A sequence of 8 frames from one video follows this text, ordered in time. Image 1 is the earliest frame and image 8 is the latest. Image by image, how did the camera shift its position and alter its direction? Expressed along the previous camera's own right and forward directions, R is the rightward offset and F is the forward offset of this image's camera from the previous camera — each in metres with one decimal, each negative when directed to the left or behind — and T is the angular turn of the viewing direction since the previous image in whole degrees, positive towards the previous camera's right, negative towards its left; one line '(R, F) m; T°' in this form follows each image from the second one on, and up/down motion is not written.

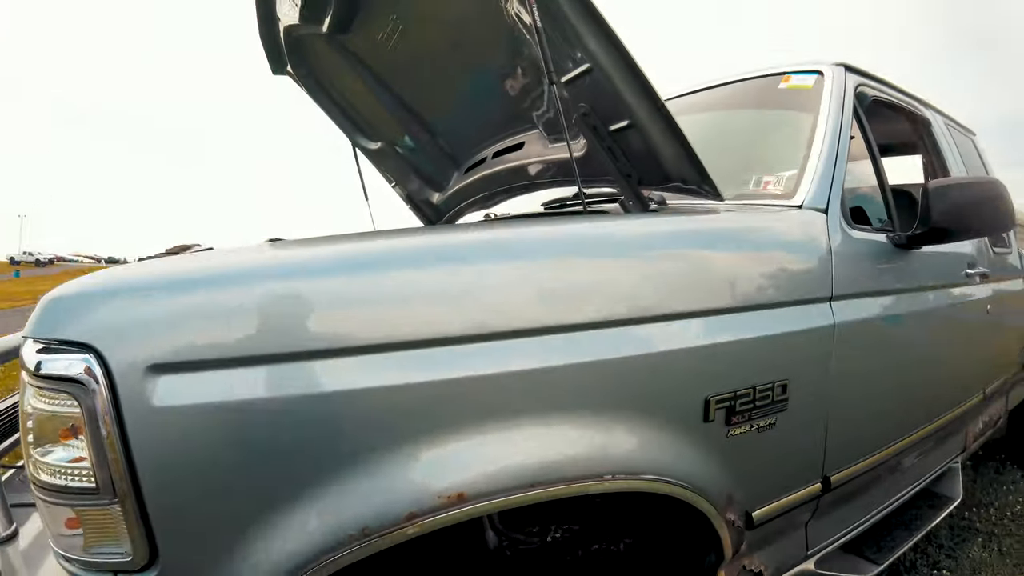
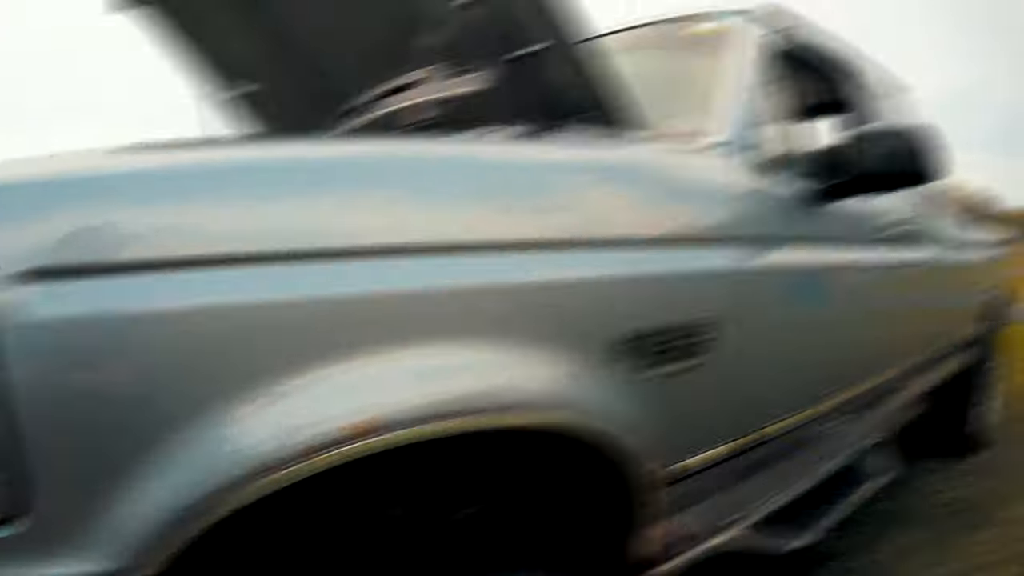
(+0.2, 0.0) m; -7°
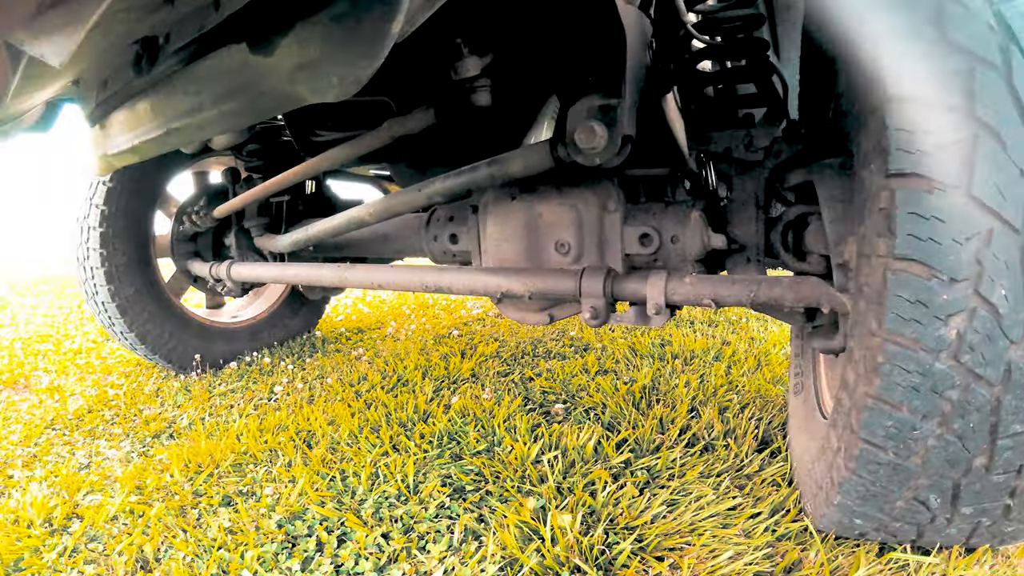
(-0.3, -0.3) m; -4°
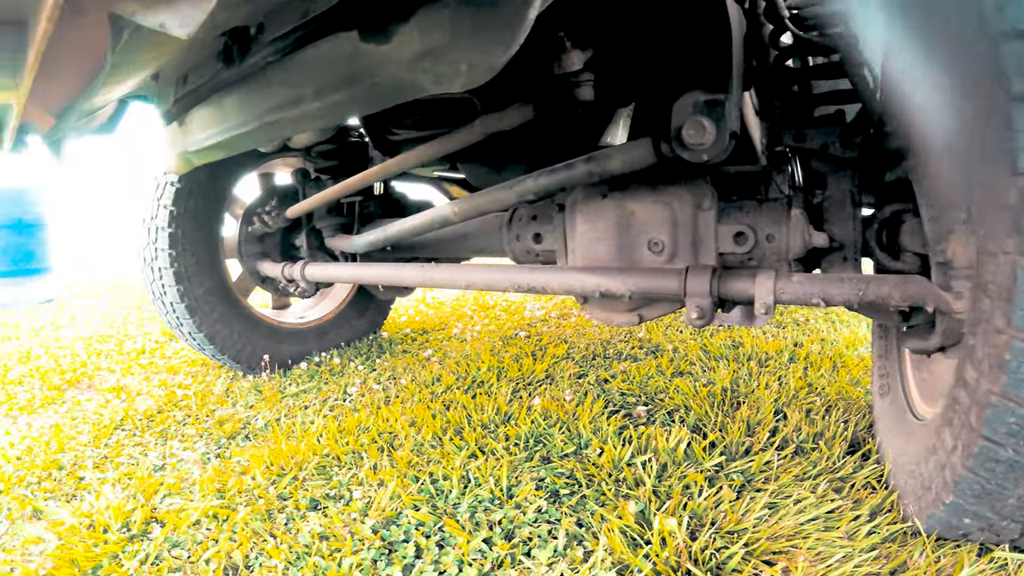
(-0.2, 0.0) m; +1°
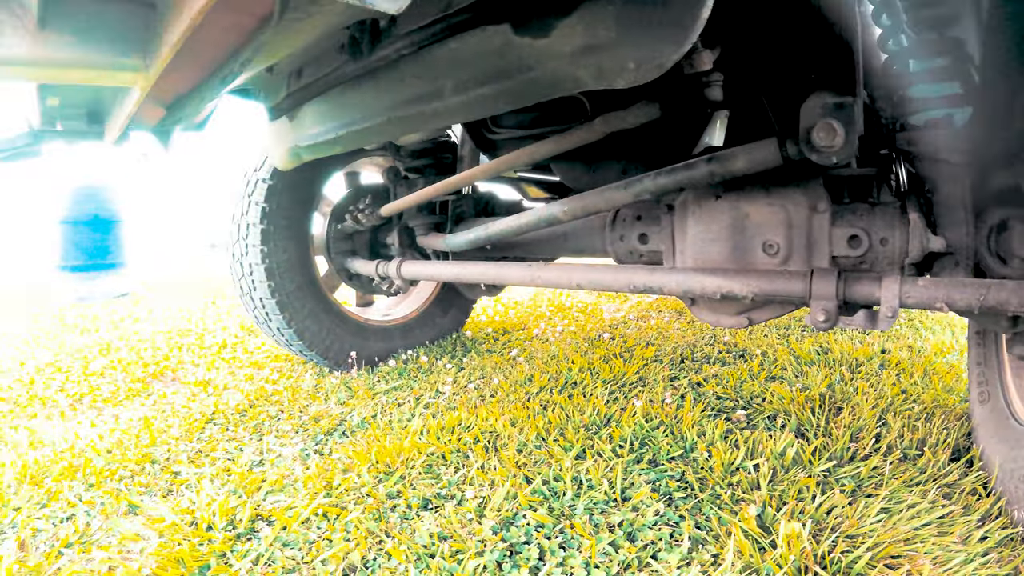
(-0.2, 0.0) m; +1°
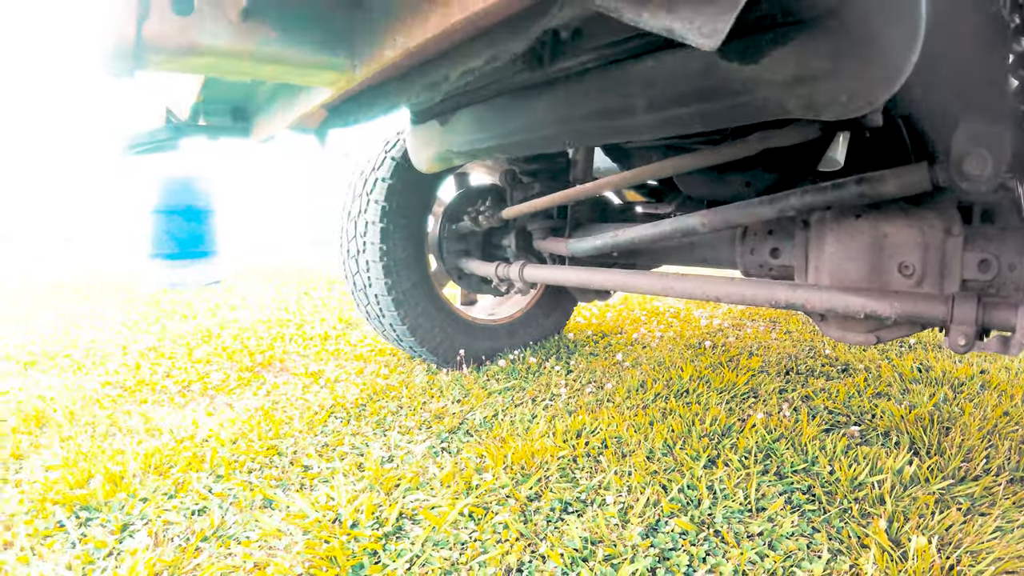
(-0.3, 0.0) m; +2°
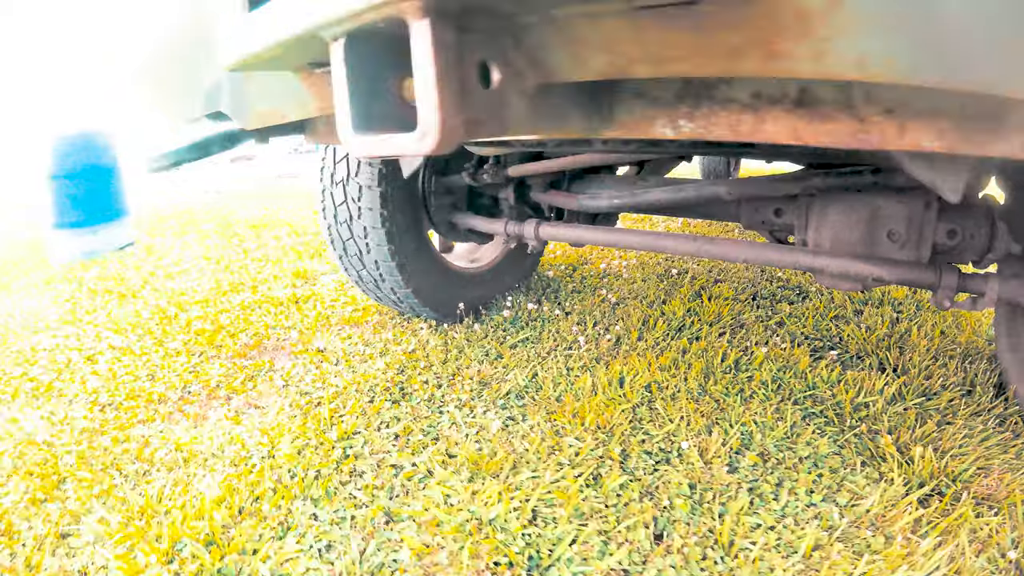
(-0.6, +0.1) m; +22°
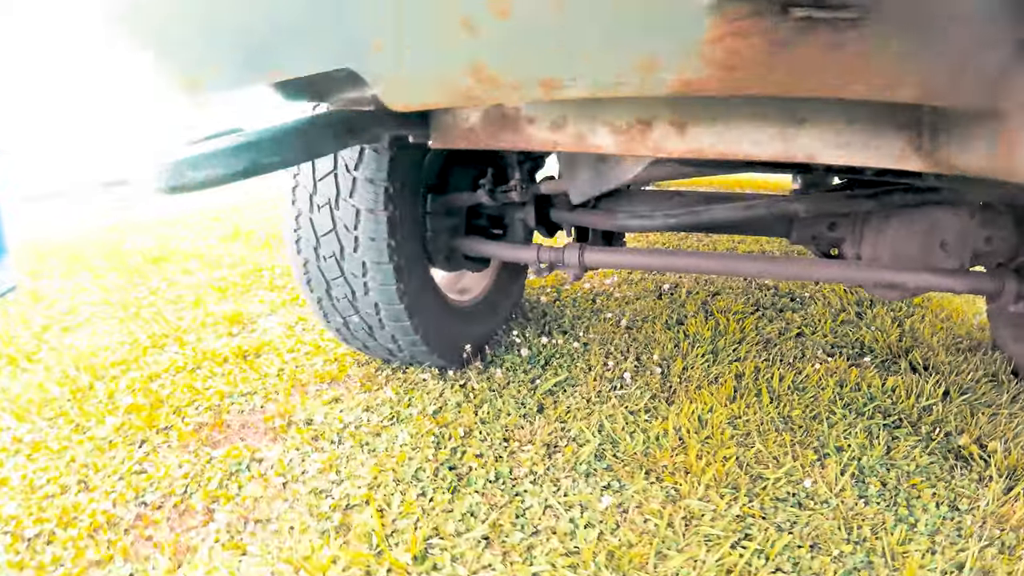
(-0.5, +0.4) m; +19°
